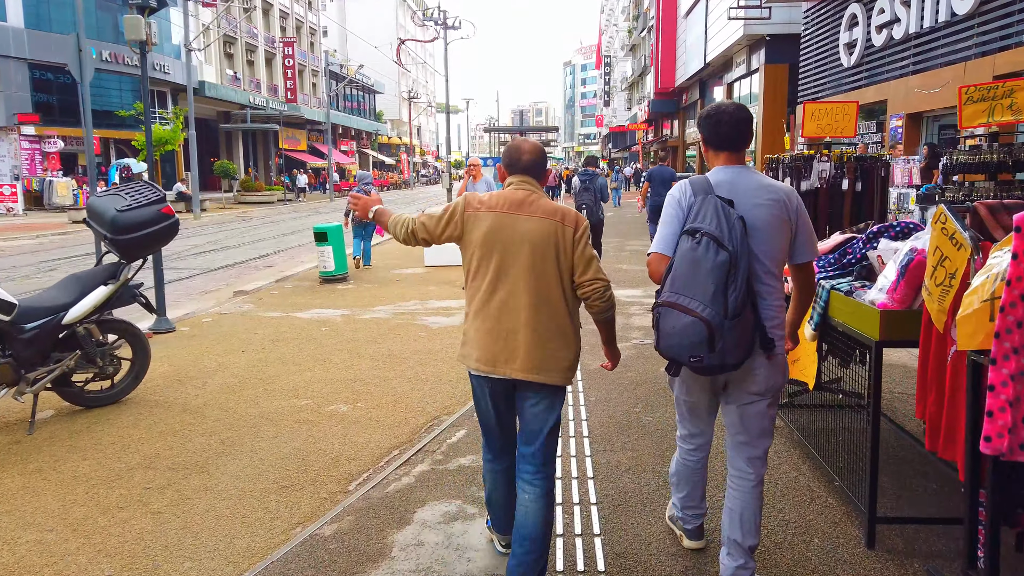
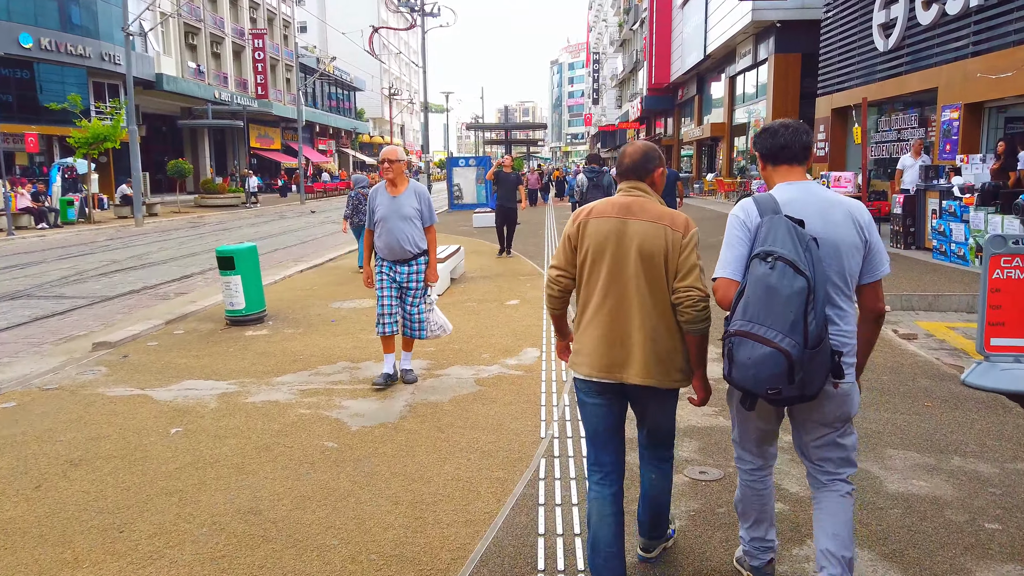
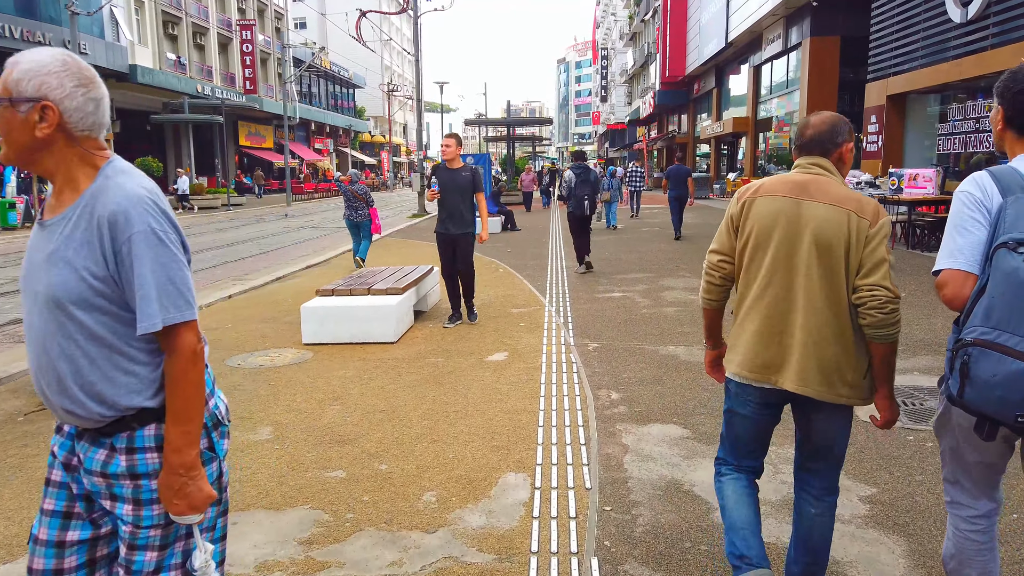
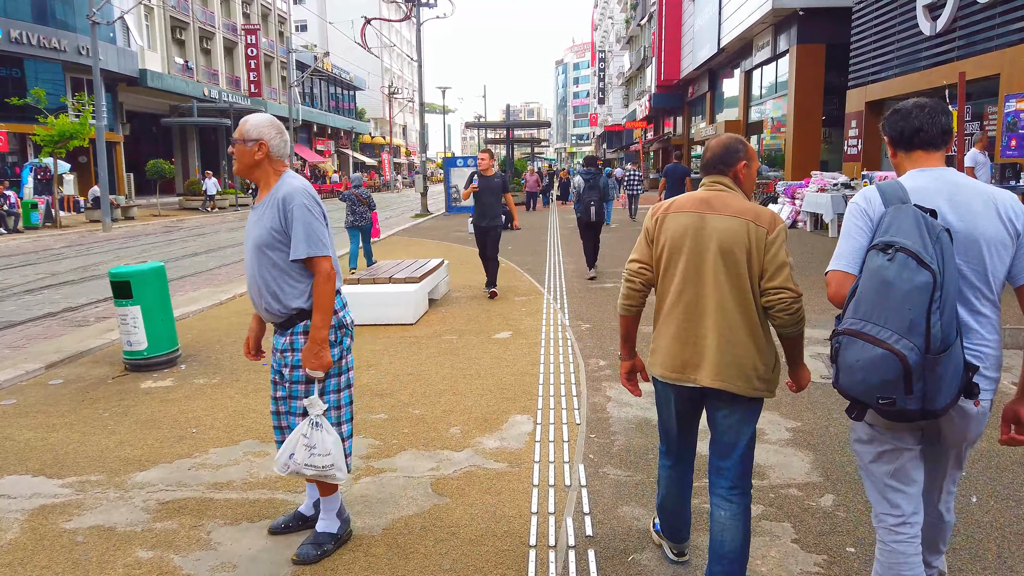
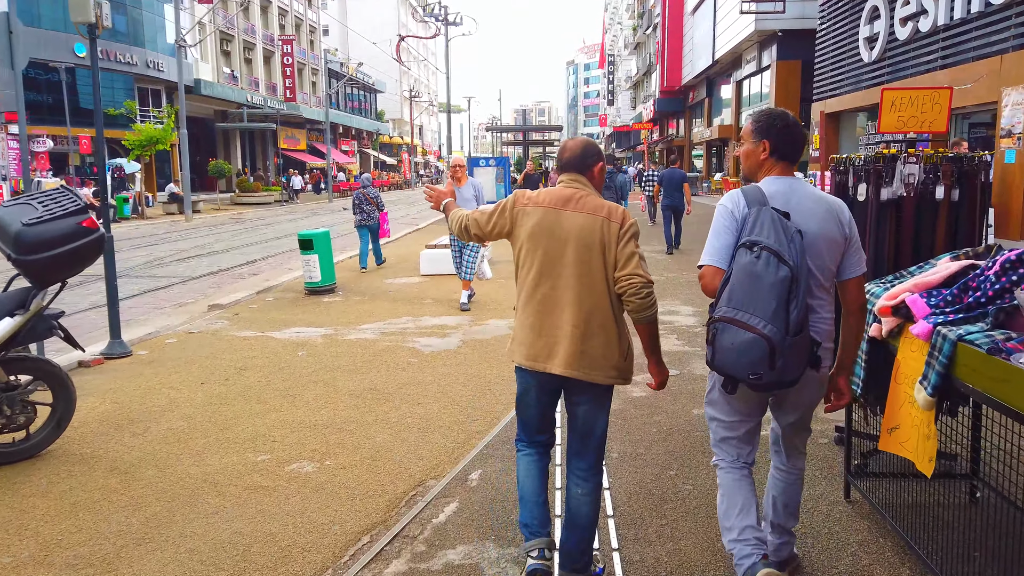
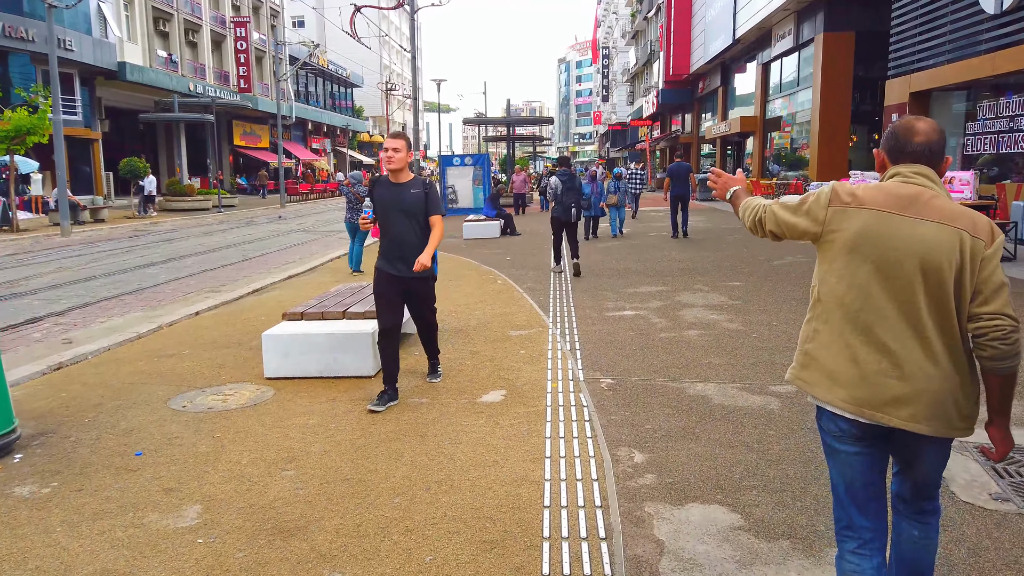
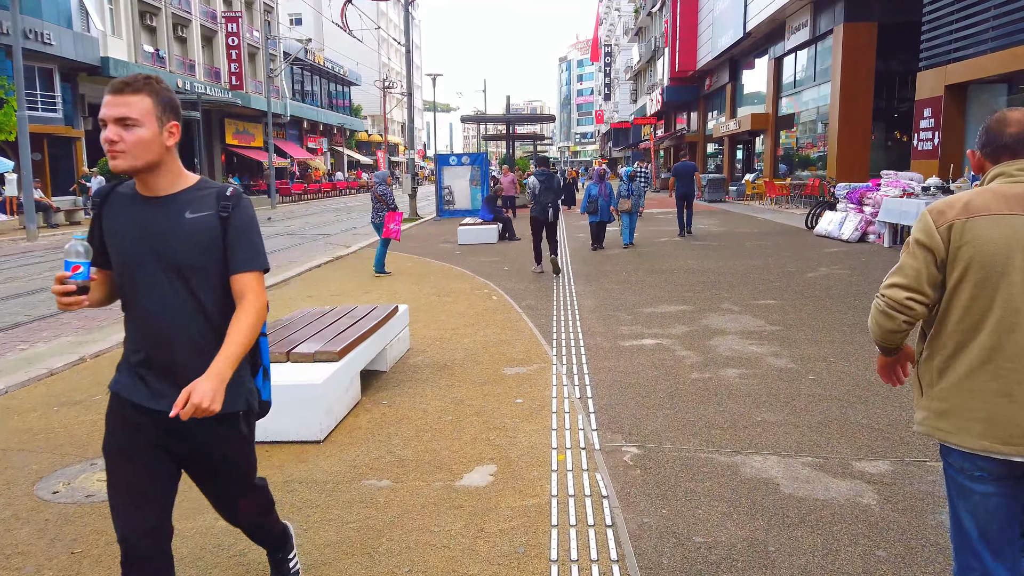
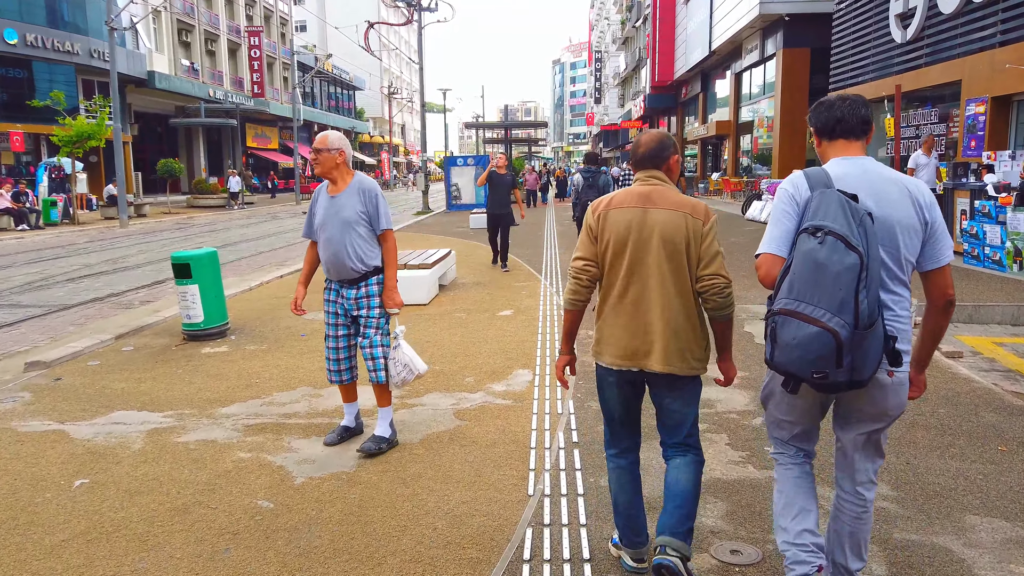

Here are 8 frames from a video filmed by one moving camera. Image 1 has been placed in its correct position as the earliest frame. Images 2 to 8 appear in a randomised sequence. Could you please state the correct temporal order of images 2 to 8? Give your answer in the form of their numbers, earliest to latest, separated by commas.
5, 2, 8, 4, 3, 6, 7
